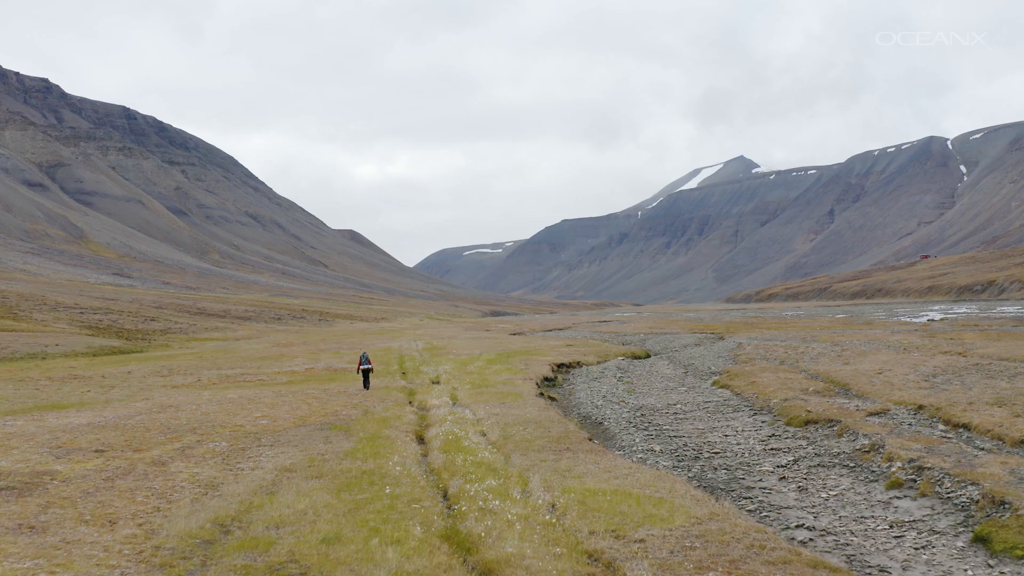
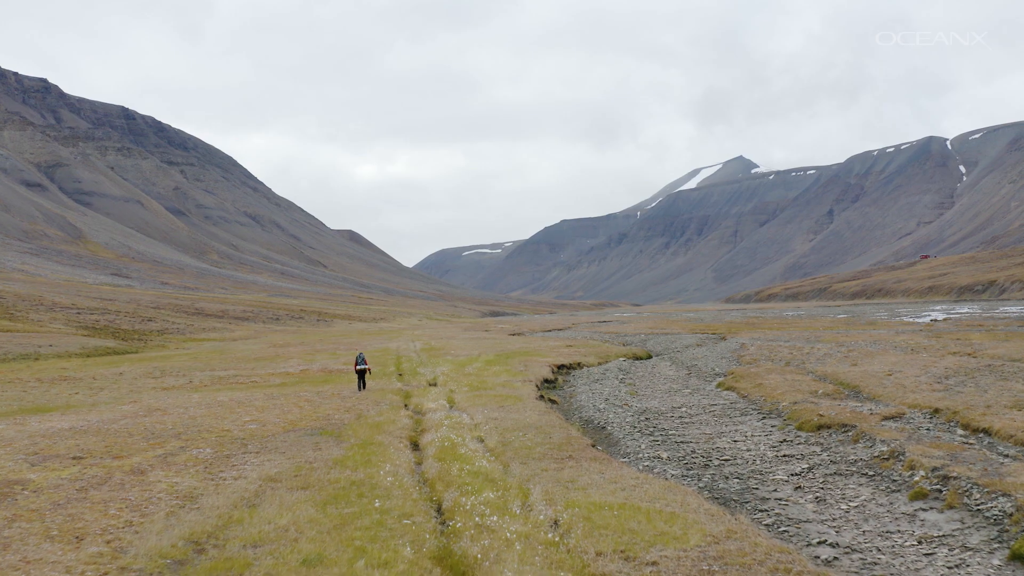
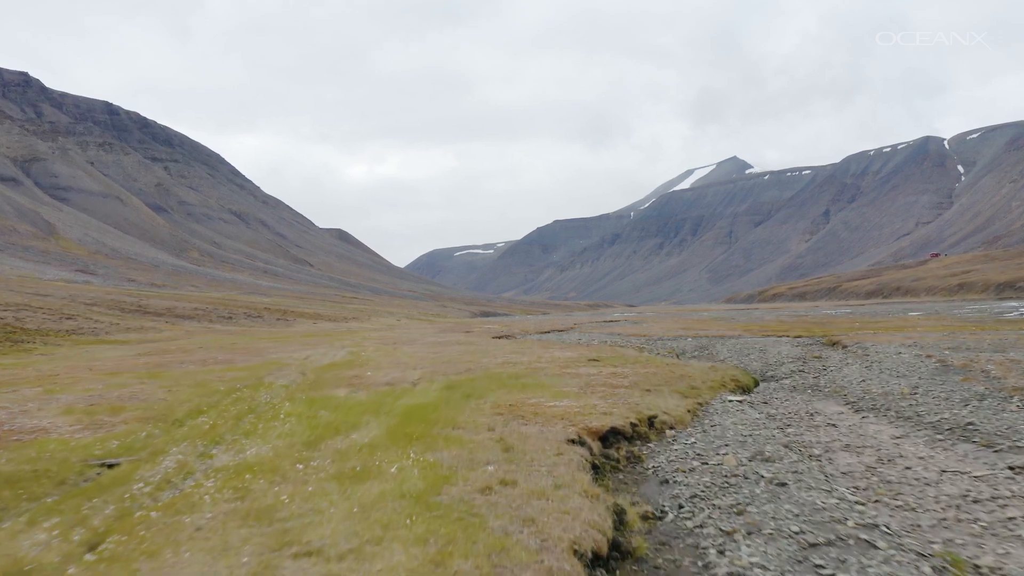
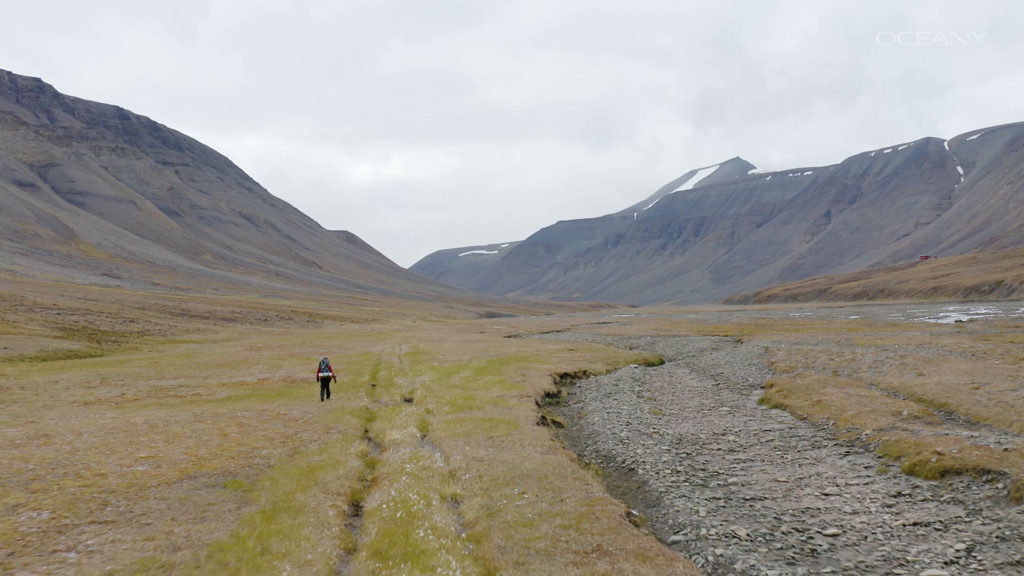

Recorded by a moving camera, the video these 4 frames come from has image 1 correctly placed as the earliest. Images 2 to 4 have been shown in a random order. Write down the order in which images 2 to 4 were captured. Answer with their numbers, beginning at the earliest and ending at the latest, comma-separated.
2, 4, 3
